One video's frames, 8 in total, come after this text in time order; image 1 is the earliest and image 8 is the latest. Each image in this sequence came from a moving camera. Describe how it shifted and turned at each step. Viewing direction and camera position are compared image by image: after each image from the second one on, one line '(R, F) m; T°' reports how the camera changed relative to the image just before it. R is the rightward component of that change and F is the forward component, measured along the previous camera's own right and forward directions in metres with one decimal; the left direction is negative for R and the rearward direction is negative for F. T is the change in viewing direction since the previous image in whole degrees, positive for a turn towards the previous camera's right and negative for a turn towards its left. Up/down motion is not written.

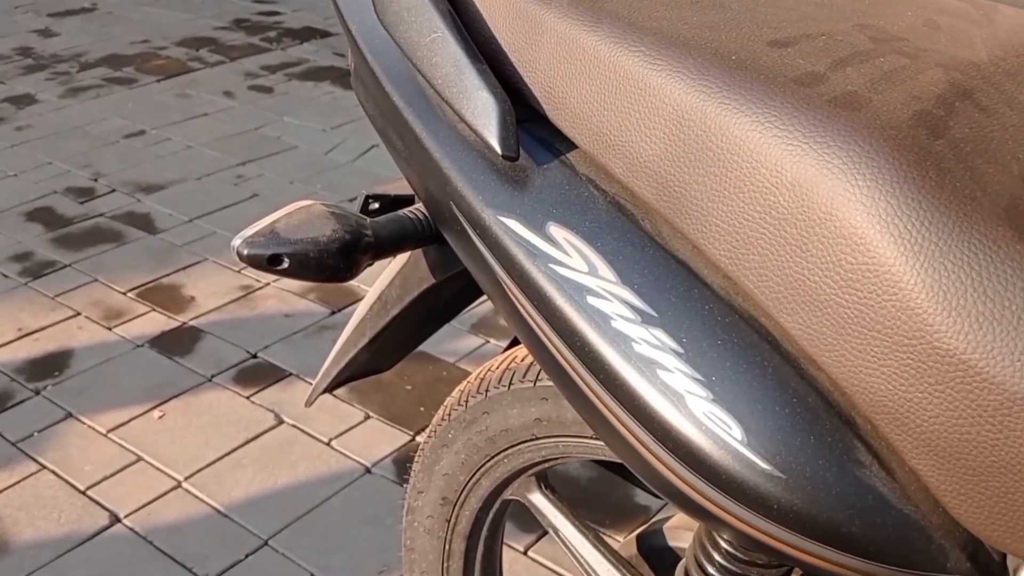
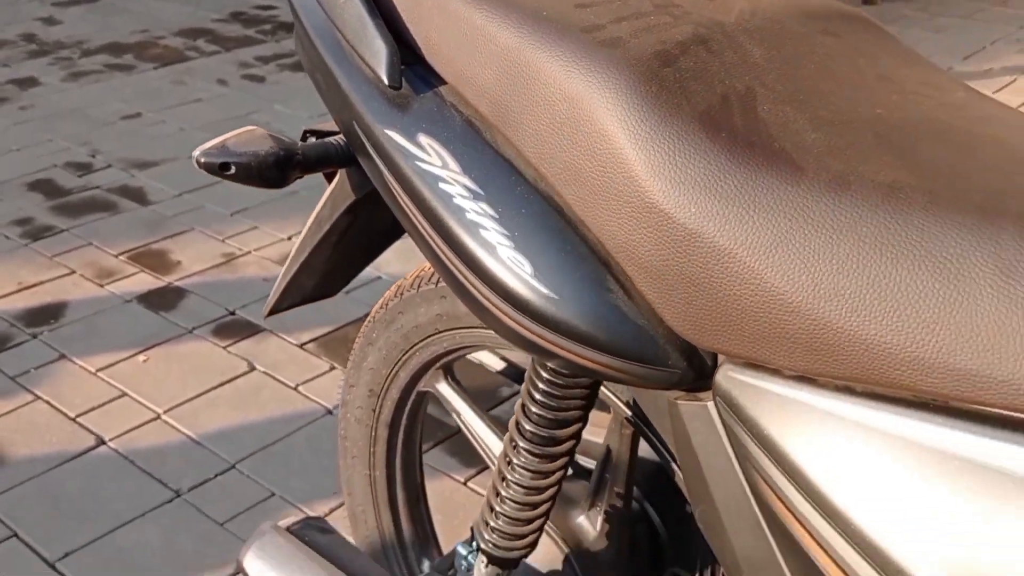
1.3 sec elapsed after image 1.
(+0.1, -0.3) m; 0°
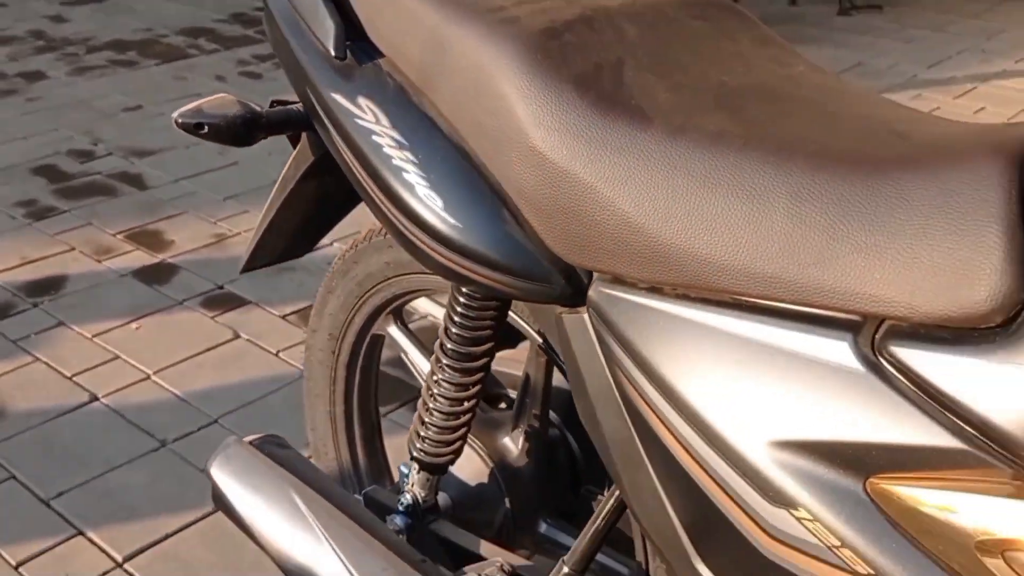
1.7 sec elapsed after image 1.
(+0.1, -0.2) m; 0°
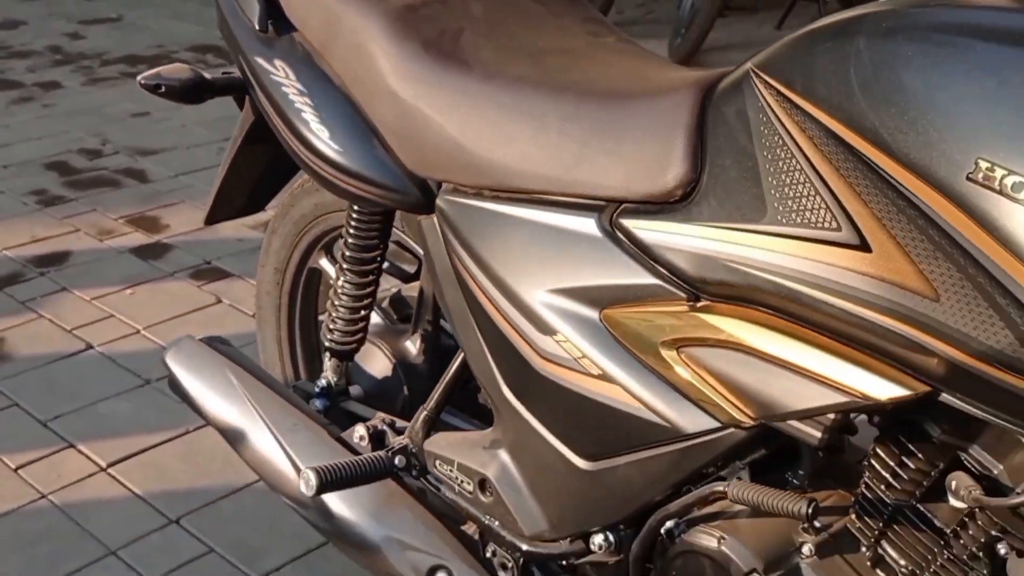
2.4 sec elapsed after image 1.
(+0.1, -0.4) m; -1°
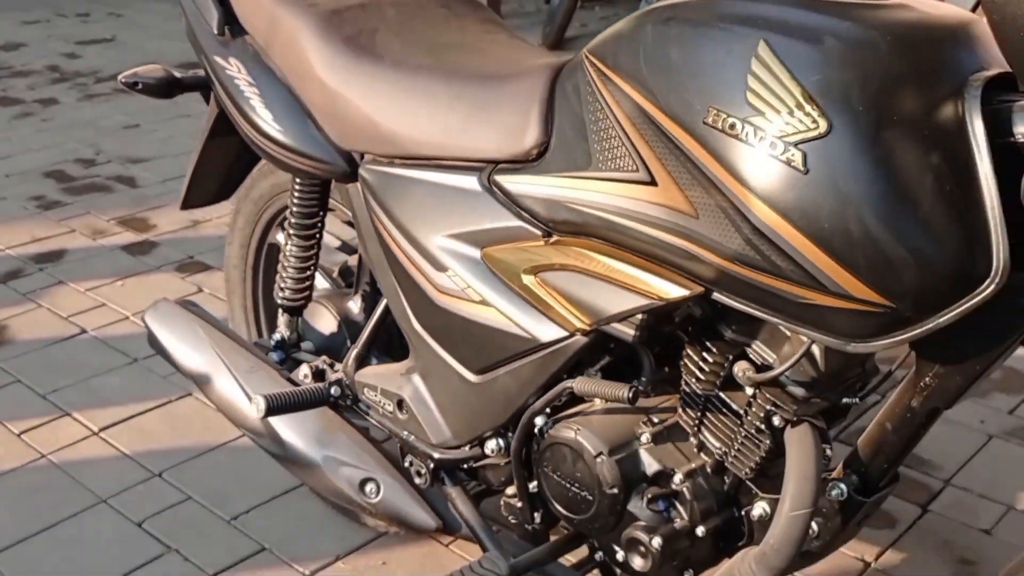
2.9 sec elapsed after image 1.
(+0.1, -0.4) m; 0°
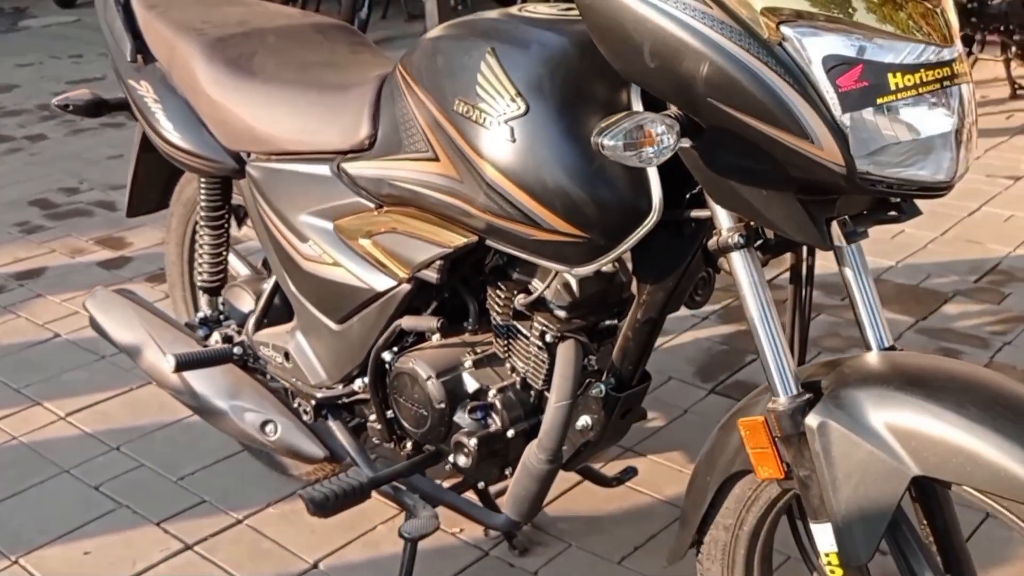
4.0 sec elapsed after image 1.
(+0.2, -0.5) m; 0°
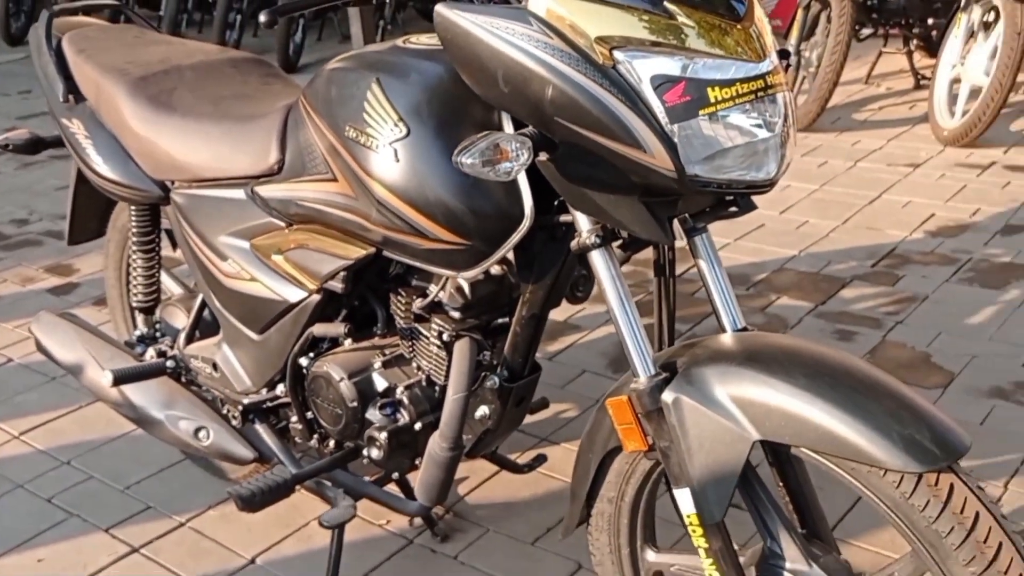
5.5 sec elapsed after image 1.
(+0.1, -0.2) m; +2°
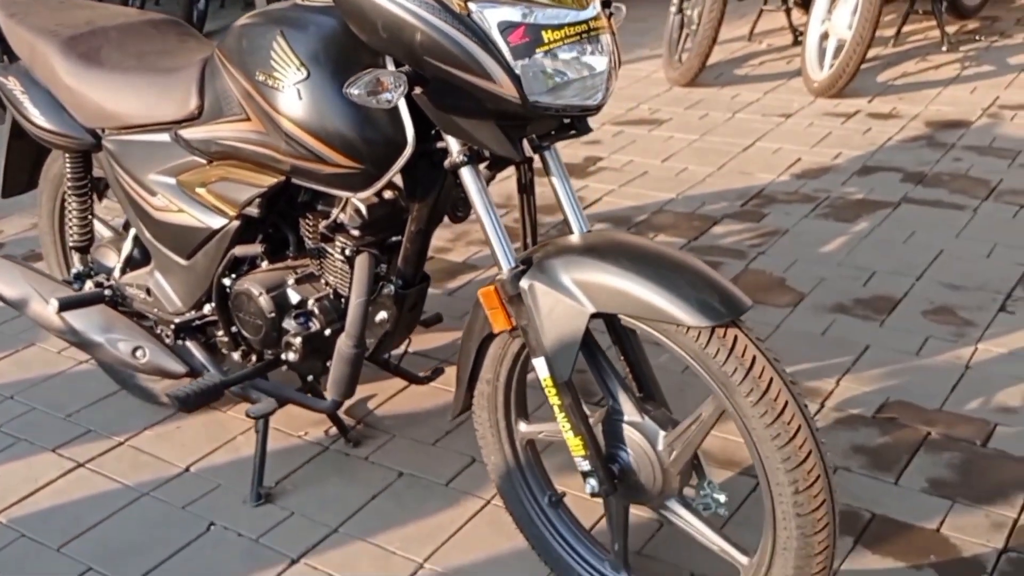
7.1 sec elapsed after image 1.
(0.0, -0.4) m; +2°
